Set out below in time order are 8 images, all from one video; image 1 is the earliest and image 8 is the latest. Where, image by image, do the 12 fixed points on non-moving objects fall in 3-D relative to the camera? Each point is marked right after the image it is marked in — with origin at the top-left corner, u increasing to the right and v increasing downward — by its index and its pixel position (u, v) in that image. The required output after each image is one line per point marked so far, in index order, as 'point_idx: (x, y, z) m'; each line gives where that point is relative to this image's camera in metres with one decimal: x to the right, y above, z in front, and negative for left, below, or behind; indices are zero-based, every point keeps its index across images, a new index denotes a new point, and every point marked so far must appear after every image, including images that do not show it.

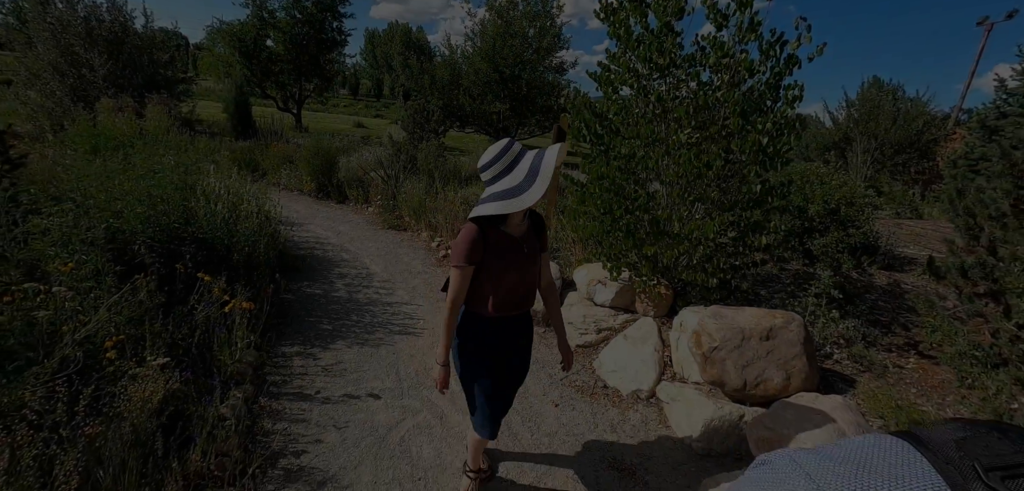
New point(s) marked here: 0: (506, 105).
0: (-0.2, +5.2, +17.8) m
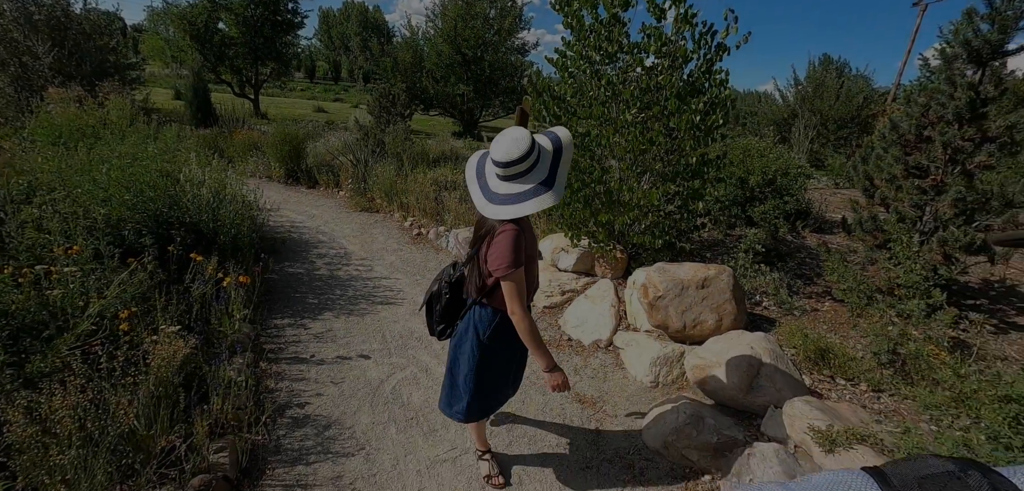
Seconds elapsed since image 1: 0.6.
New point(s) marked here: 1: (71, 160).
0: (-1.6, +6.0, +18.0) m
1: (-4.4, +0.9, +4.8) m
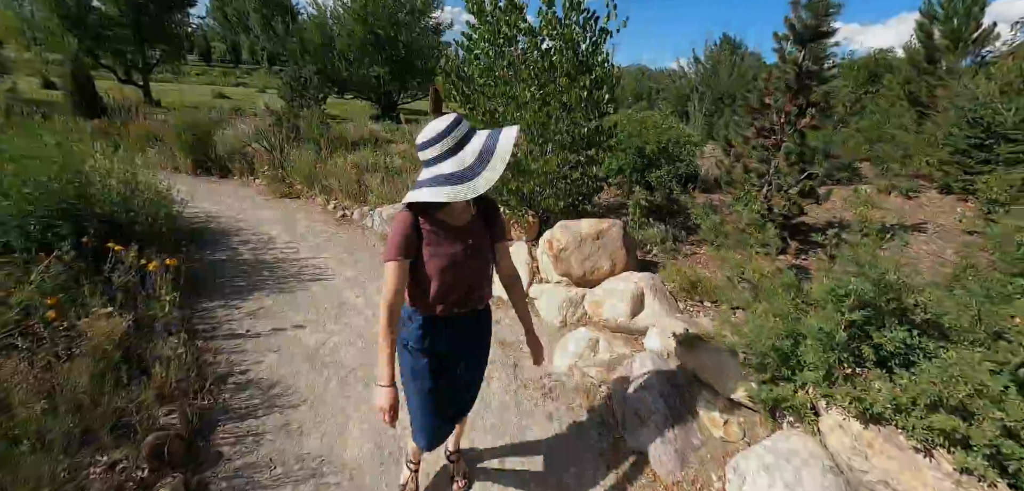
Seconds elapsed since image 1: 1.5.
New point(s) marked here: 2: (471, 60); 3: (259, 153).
0: (-4.7, +6.6, +17.8) m
1: (-5.3, +0.9, +4.6) m
2: (-0.4, +2.1, +5.5) m
3: (-5.0, +1.8, +9.6) m
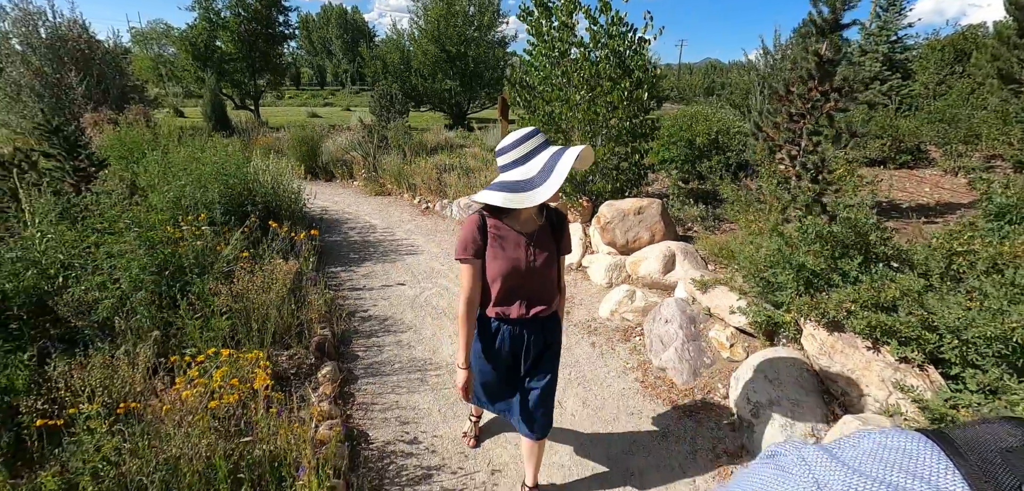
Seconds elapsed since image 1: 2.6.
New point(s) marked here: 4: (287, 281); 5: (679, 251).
0: (-2.2, +6.6, +19.4) m
1: (-4.6, +1.1, +6.4) m
2: (+0.3, +2.4, +6.6) m
3: (-3.7, +2.0, +11.3) m
4: (-2.1, -0.3, +4.5) m
5: (+1.7, -0.1, +5.0) m
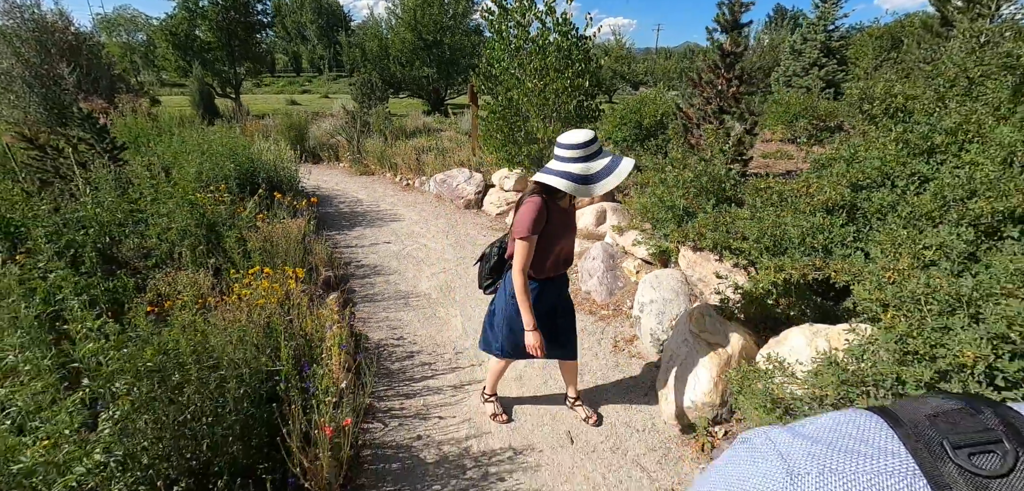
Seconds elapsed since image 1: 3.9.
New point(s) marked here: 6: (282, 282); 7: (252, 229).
0: (-3.3, +7.5, +20.4) m
1: (-5.1, +1.6, +7.4) m
2: (-0.3, +2.9, +7.8) m
3: (-4.4, +2.6, +12.3) m
4: (-2.5, +0.1, +5.7) m
5: (+1.3, +0.5, +6.3) m
6: (-2.1, -0.3, +4.3) m
7: (-3.0, +0.2, +5.5) m
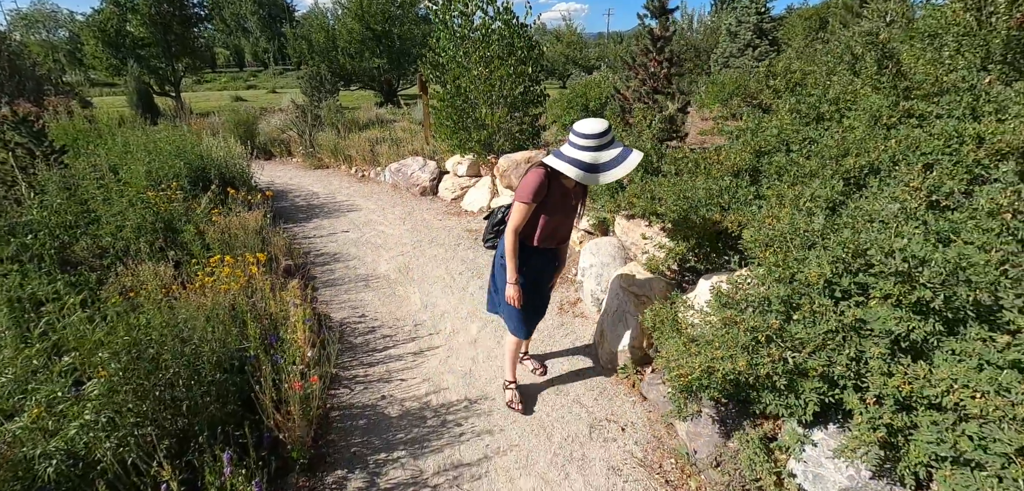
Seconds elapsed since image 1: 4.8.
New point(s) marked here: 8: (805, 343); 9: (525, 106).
0: (-5.4, +7.8, +20.3) m
1: (-5.9, +1.5, +7.3) m
2: (-1.2, +3.2, +8.1) m
3: (-5.6, +2.7, +12.3) m
4: (-3.1, +0.2, +5.8) m
5: (+0.6, +0.8, +6.8) m
6: (-2.5, -0.2, +4.5) m
7: (-3.6, +0.3, +5.6) m
8: (+1.4, -0.4, +2.2) m
9: (+0.2, +2.3, +8.1) m
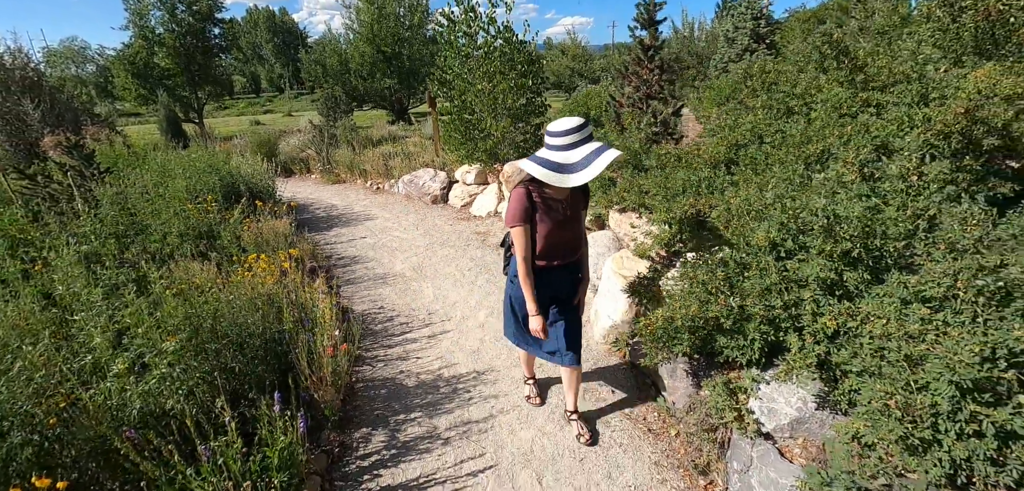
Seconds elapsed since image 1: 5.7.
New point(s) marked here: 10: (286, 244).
0: (-5.2, +7.3, +21.1) m
1: (-5.8, +1.3, +8.0) m
2: (-1.2, +3.1, +8.7) m
3: (-5.4, +2.4, +13.0) m
4: (-3.1, +0.2, +6.4) m
5: (+0.7, +0.9, +7.2) m
6: (-2.5, -0.2, +5.0) m
7: (-3.5, +0.2, +6.2) m
8: (+1.3, -0.3, +2.6) m
9: (+0.3, +2.3, +8.7) m
10: (-2.9, 0.0, +6.2) m
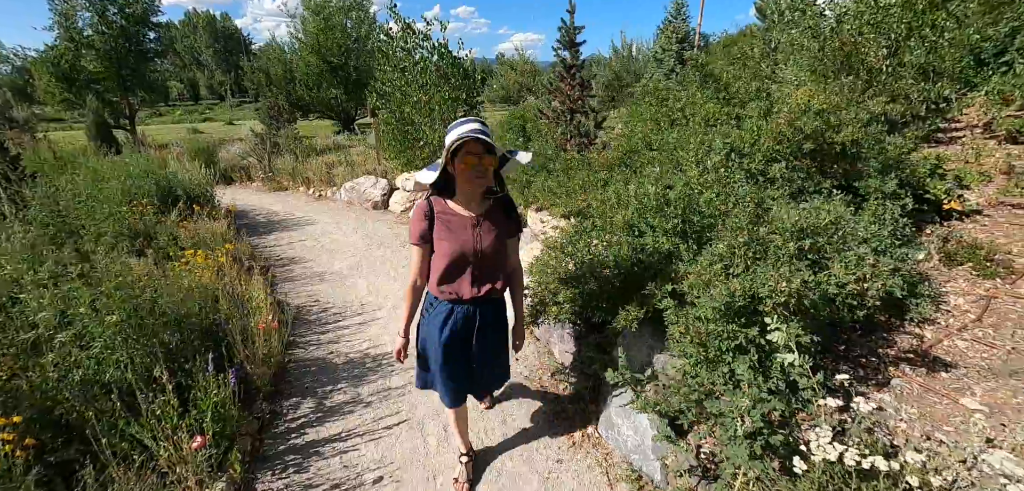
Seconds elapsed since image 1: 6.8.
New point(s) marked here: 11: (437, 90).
0: (-7.6, +6.9, +21.2) m
1: (-7.0, +1.3, +8.0) m
2: (-2.4, +3.1, +9.1) m
3: (-7.0, +2.2, +13.0) m
4: (-4.0, +0.2, +6.6) m
5: (-0.4, +0.9, +7.8) m
6: (-3.3, -0.2, +5.3) m
7: (-4.5, +0.2, +6.4) m
8: (+0.7, -0.1, +3.3) m
9: (-1.0, +2.3, +9.3) m
10: (-3.9, 0.0, +6.4) m
11: (-1.4, +2.9, +8.9) m
